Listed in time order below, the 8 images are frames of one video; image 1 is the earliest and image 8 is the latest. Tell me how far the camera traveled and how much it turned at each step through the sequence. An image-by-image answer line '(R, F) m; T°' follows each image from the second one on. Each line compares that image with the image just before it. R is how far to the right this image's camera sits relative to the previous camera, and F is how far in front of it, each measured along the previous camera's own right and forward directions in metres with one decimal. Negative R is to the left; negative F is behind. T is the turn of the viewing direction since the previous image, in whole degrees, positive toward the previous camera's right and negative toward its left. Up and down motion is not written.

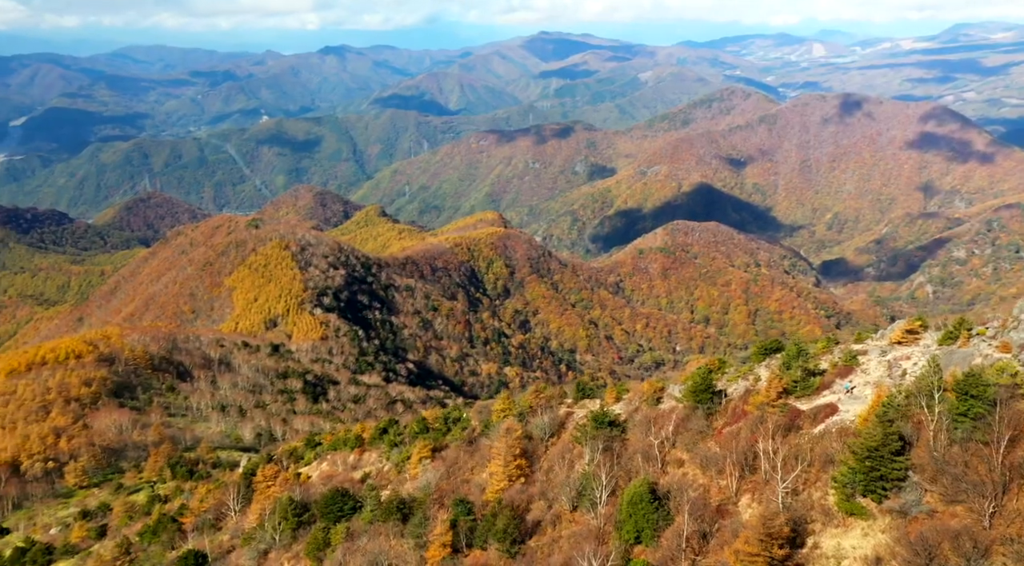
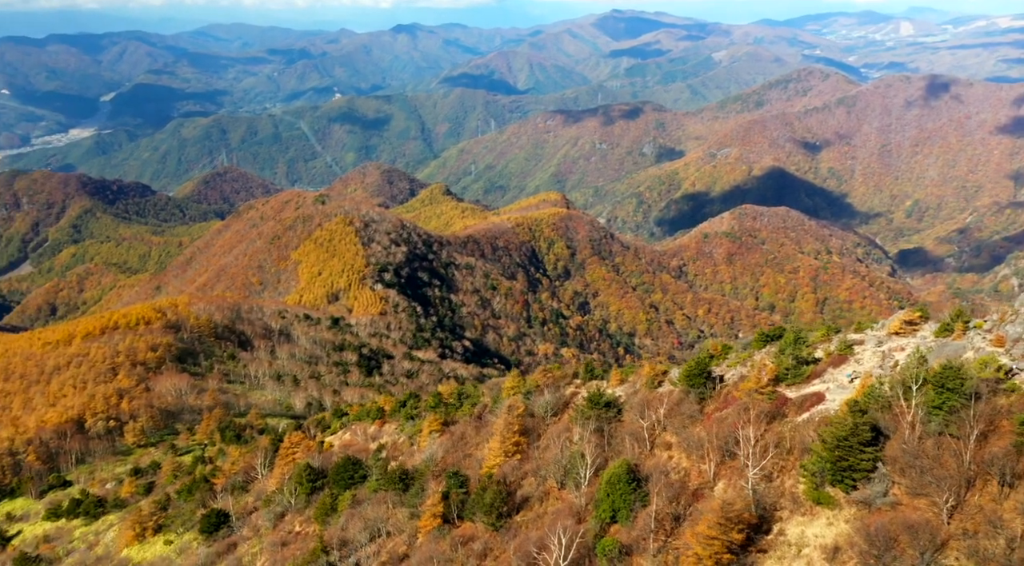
(+4.5, -0.8) m; -5°
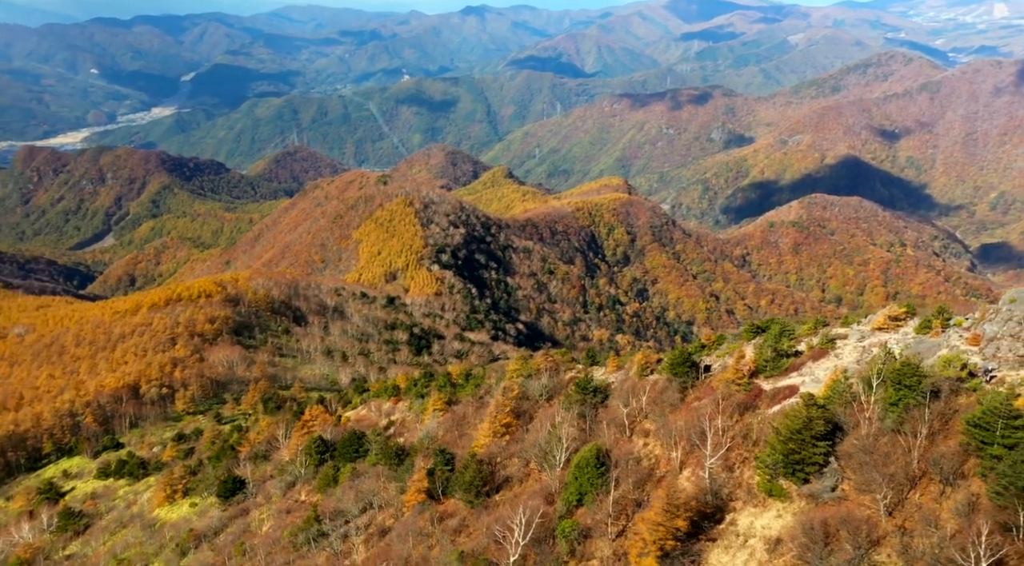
(+5.1, -0.8) m; -5°
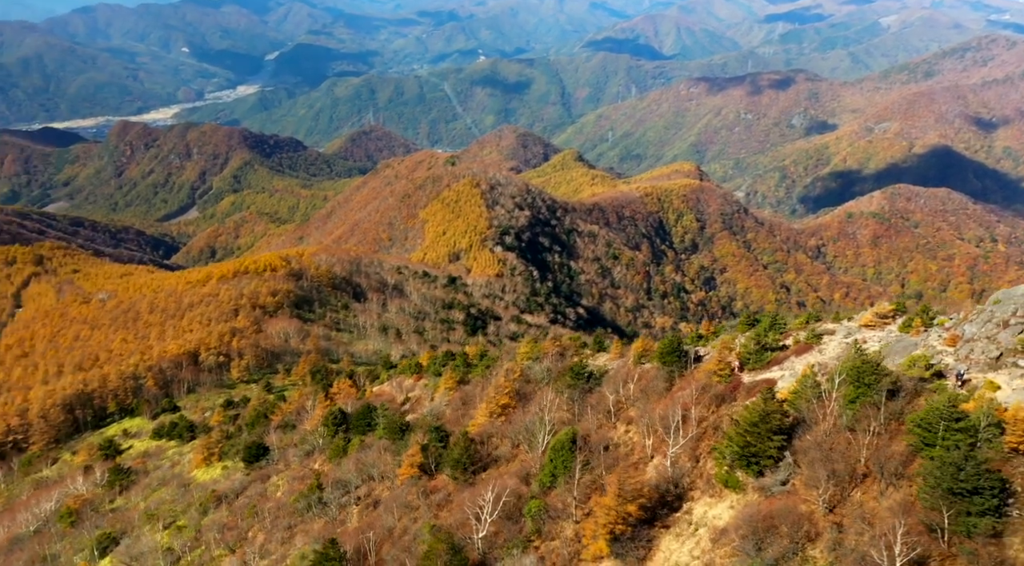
(+5.2, -0.8) m; -5°
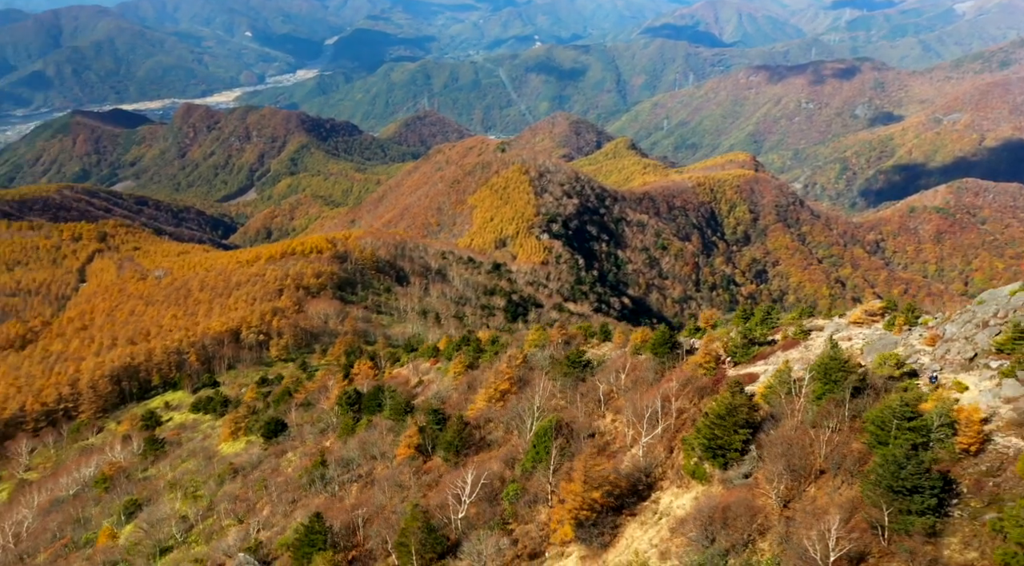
(+3.8, -0.7) m; -4°
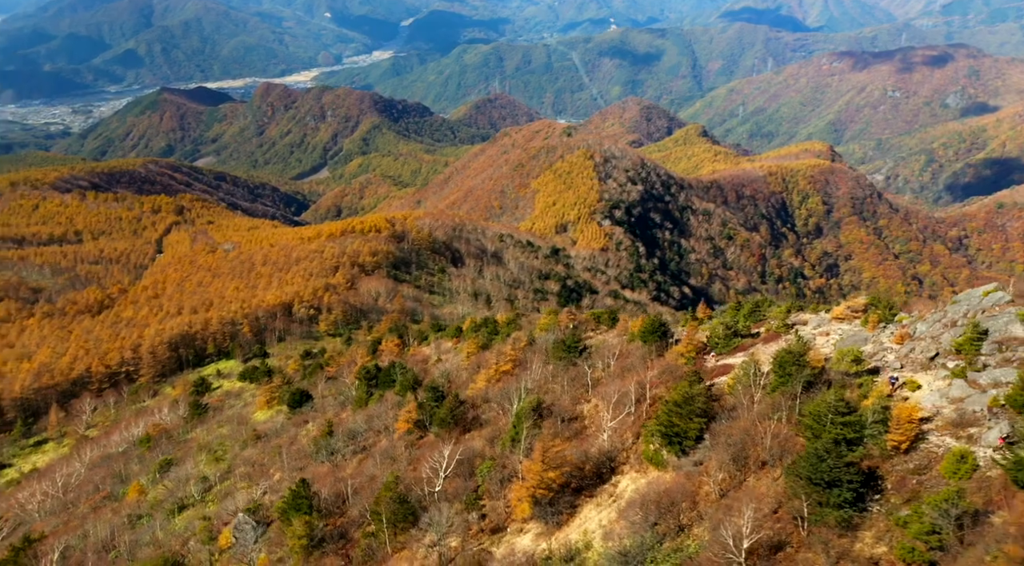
(+5.0, -1.0) m; -5°
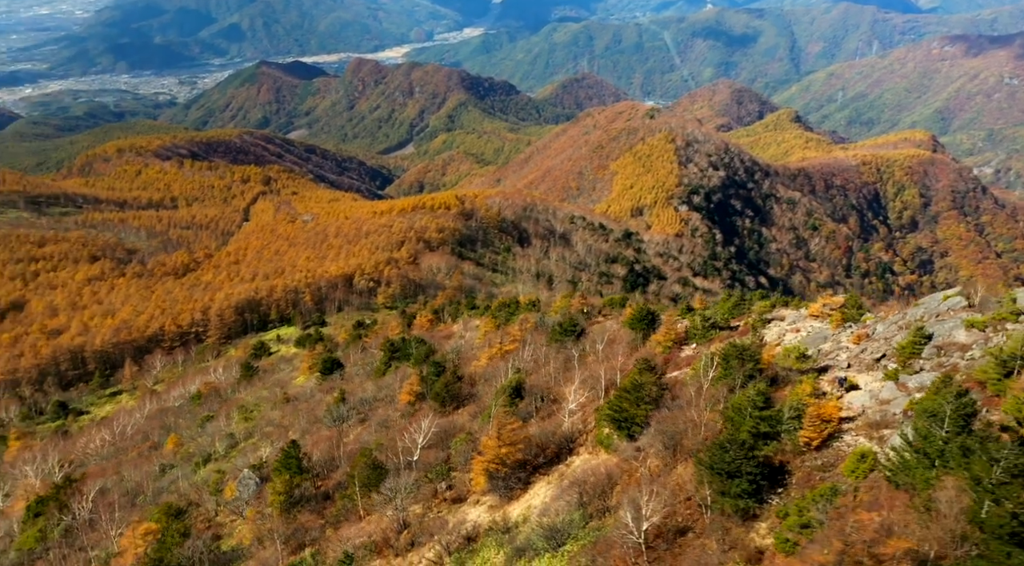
(+6.1, -1.2) m; -6°
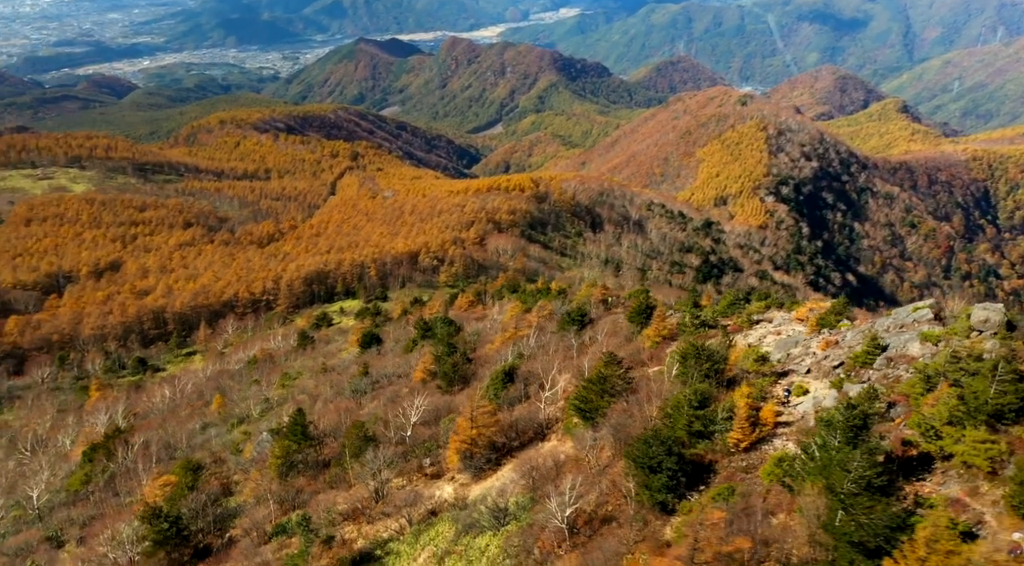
(+5.6, -0.9) m; -6°
